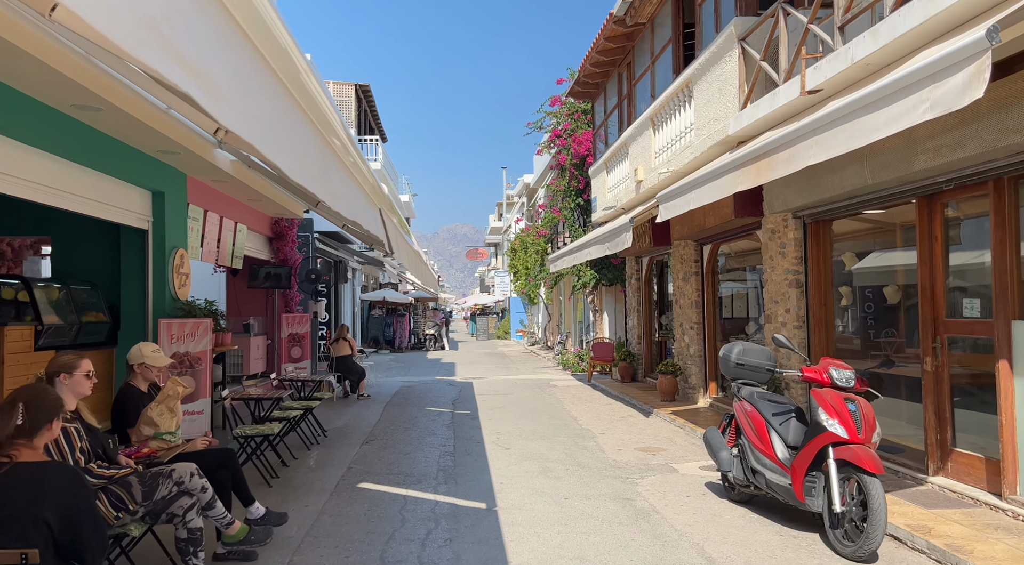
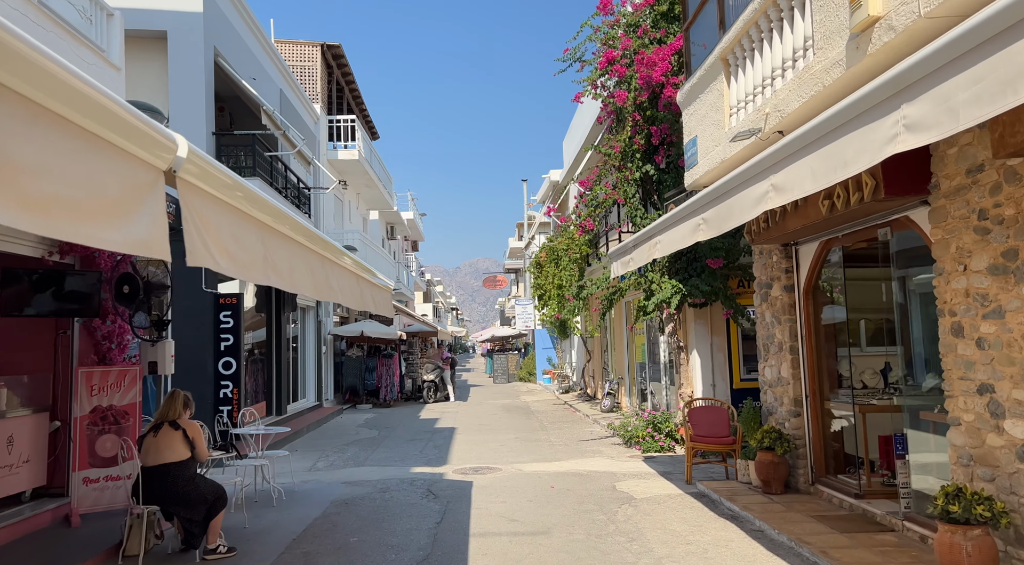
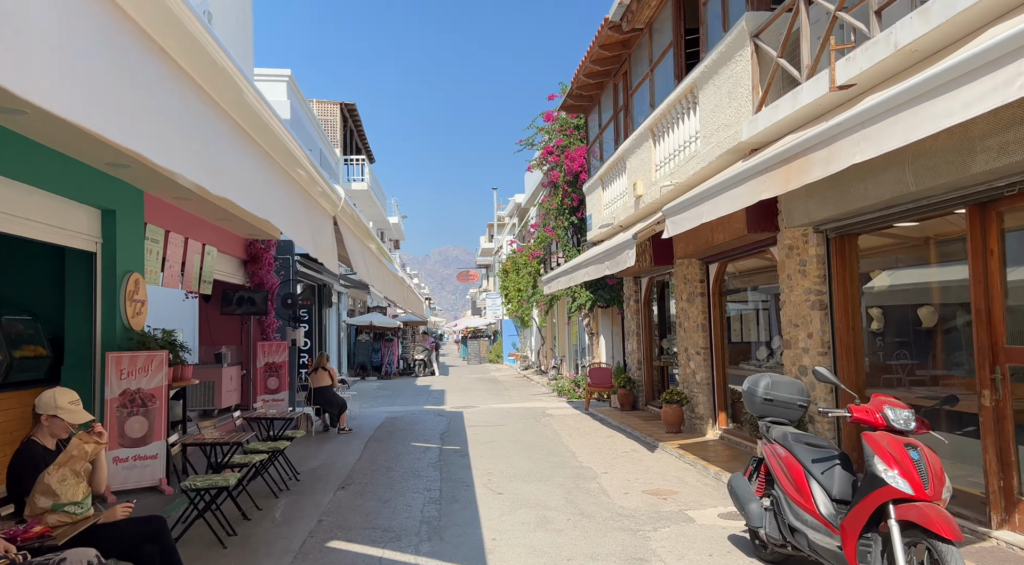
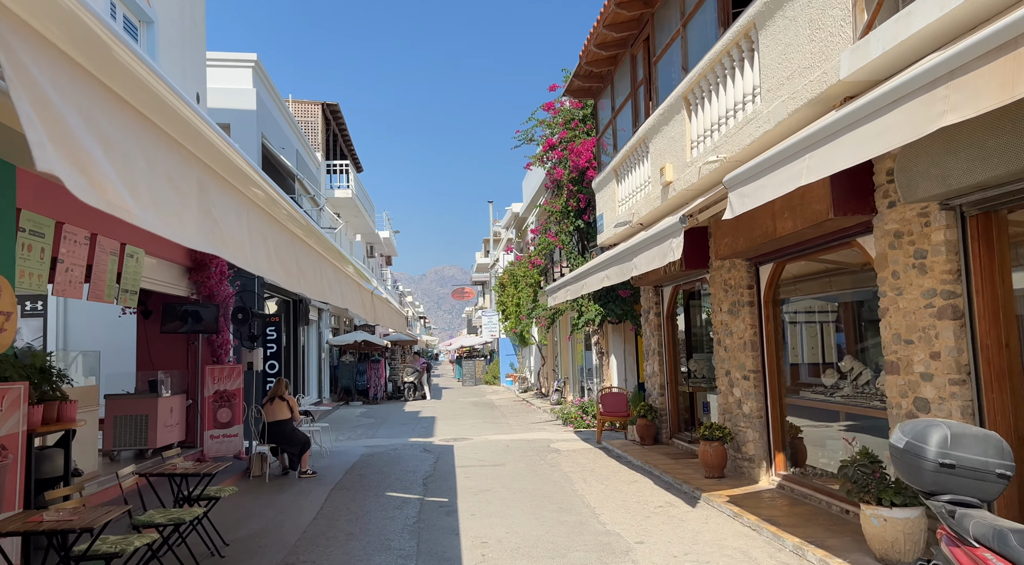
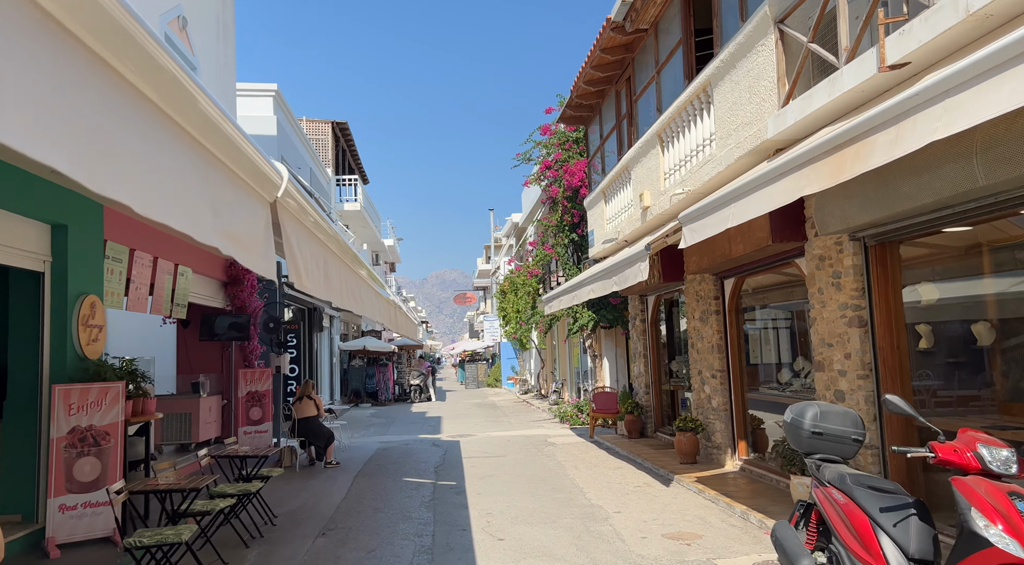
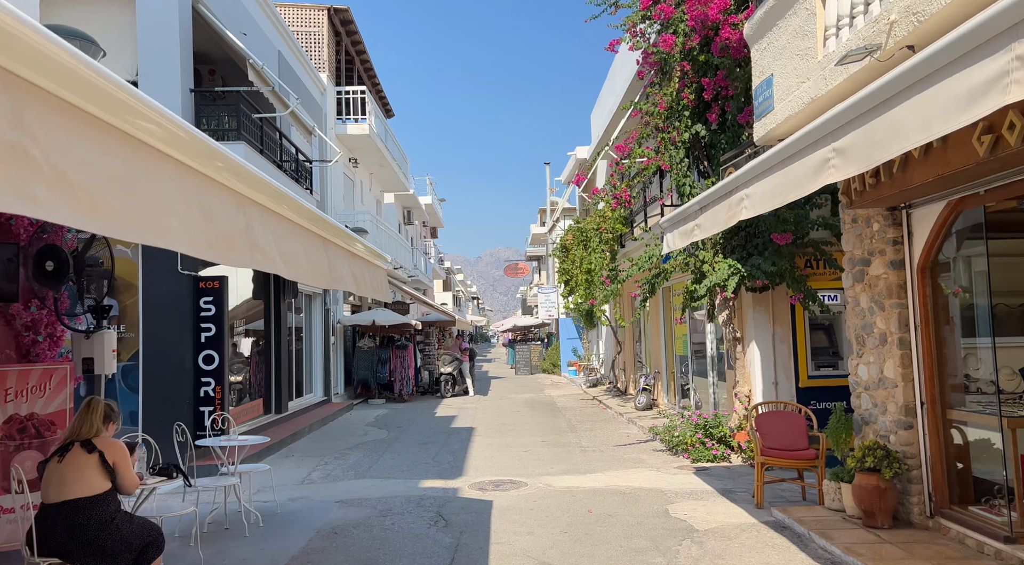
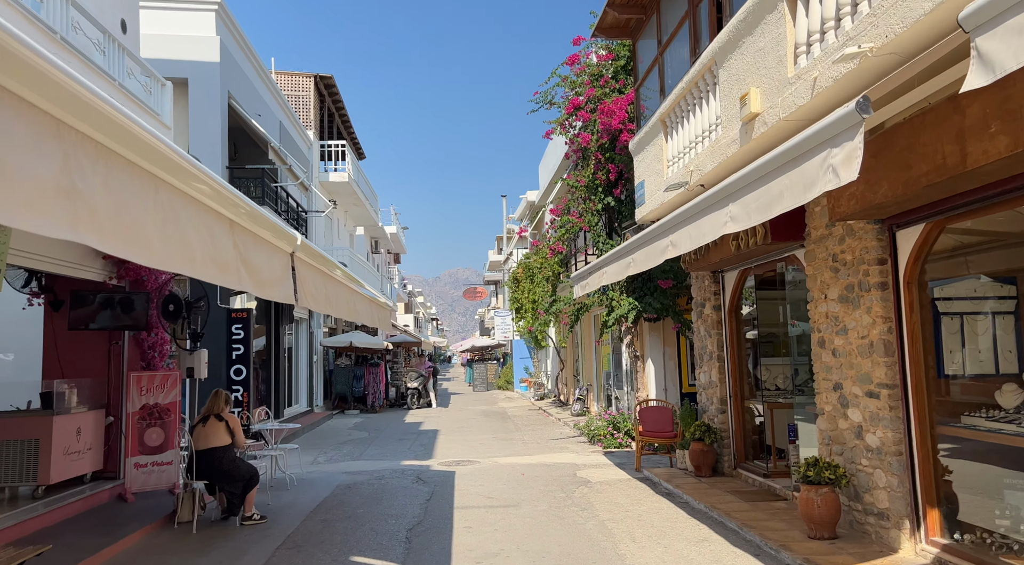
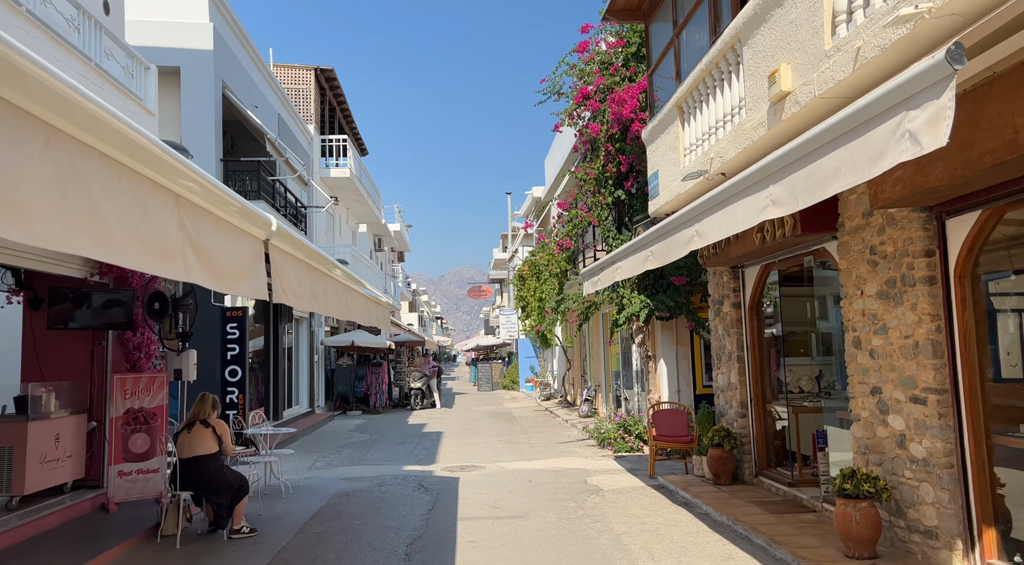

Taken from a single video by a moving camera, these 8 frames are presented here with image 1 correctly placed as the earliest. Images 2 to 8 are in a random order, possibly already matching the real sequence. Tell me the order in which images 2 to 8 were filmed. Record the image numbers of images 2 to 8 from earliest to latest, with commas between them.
3, 5, 4, 7, 8, 2, 6
